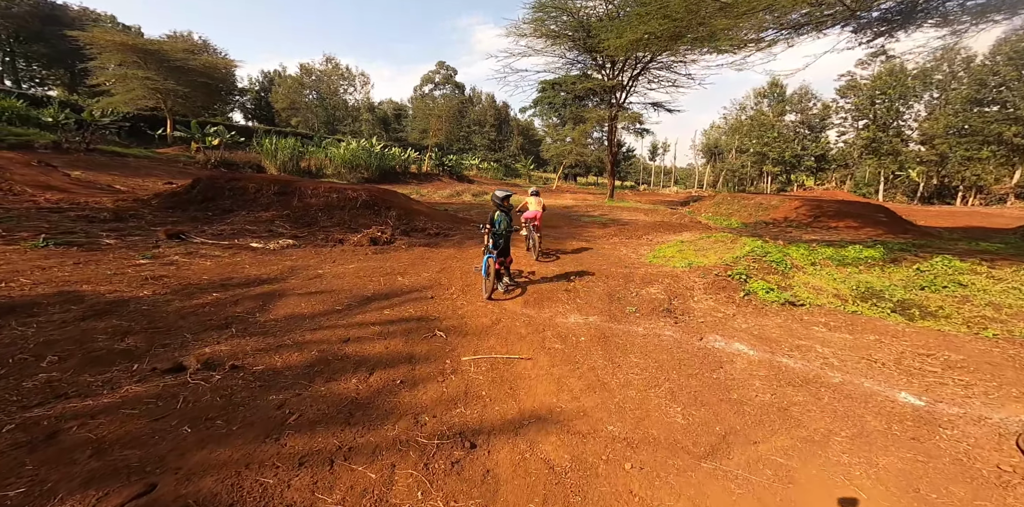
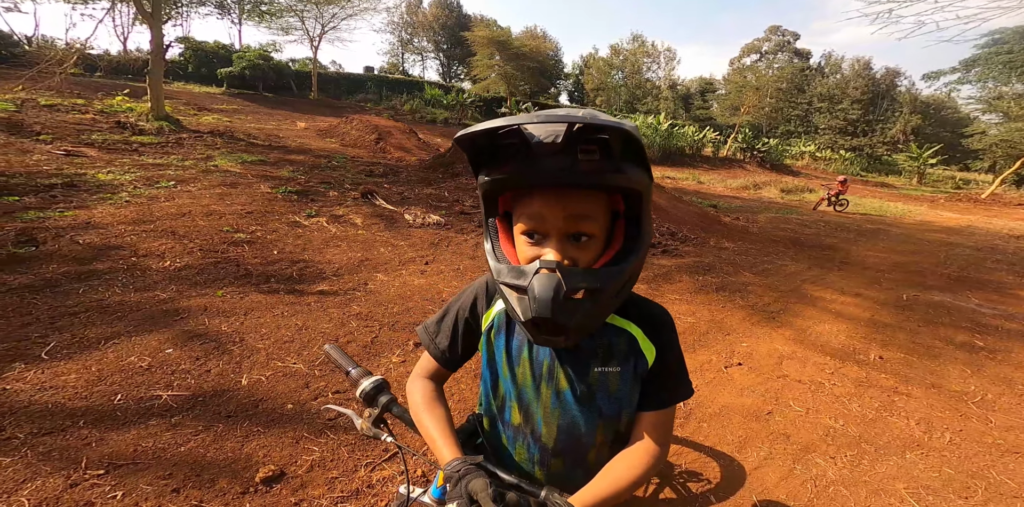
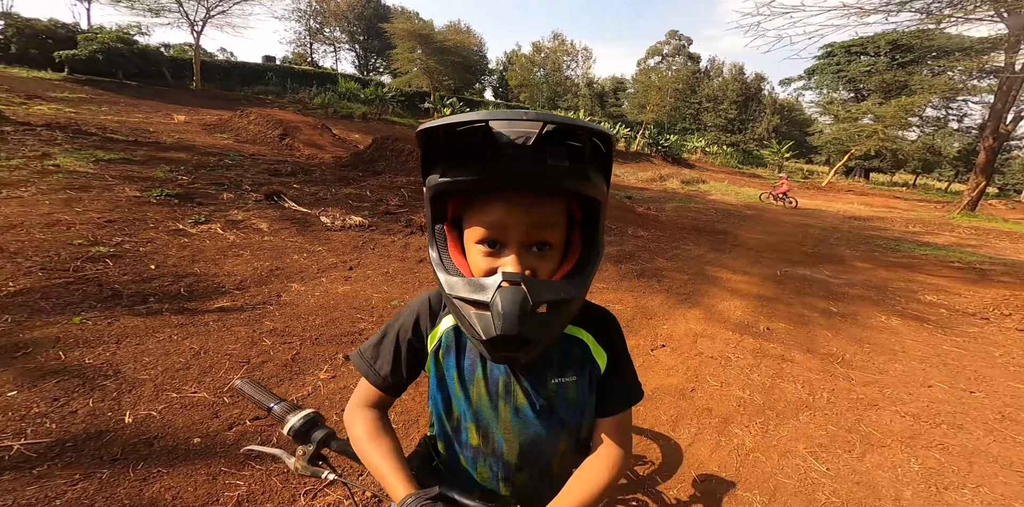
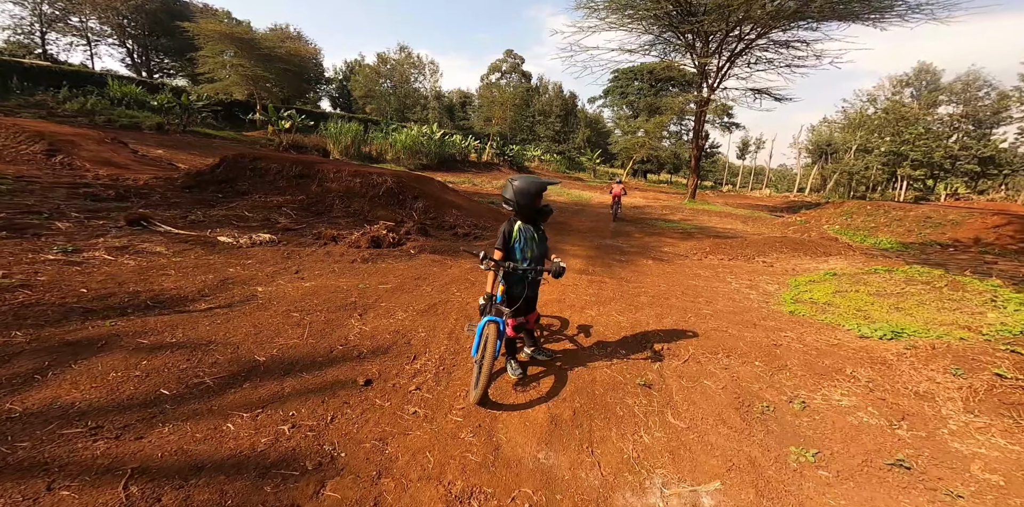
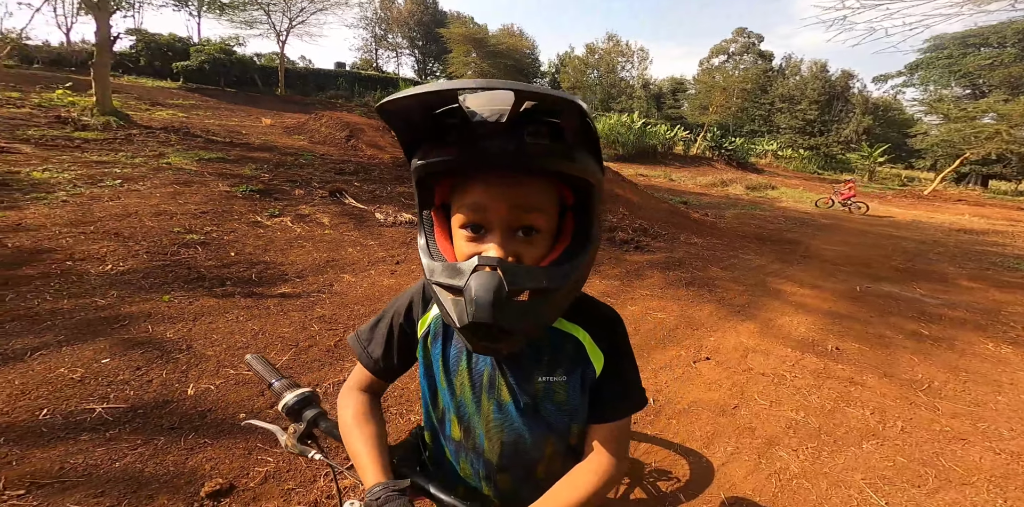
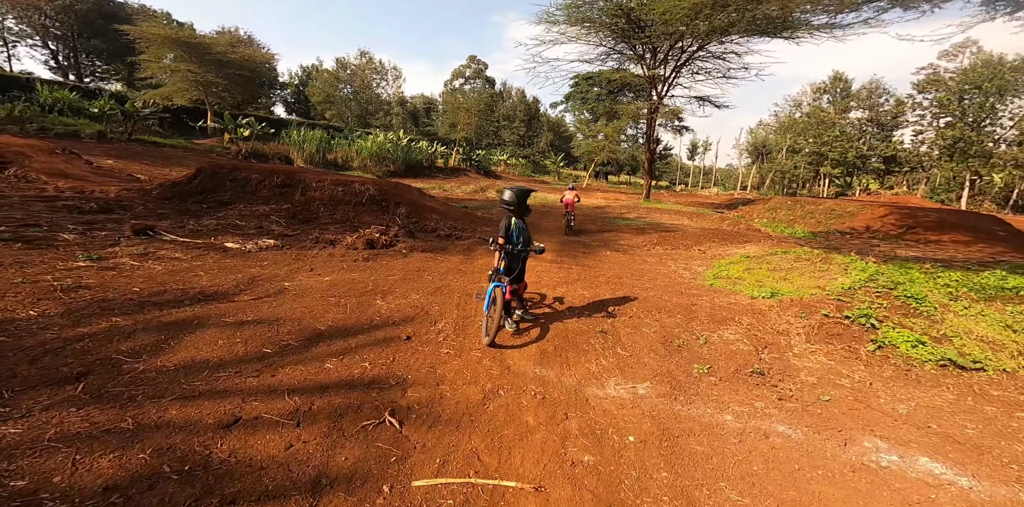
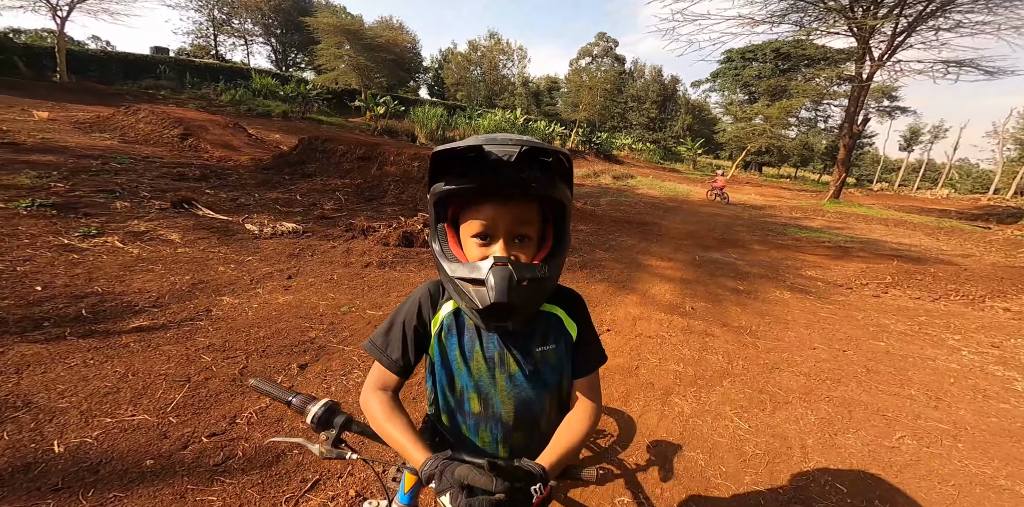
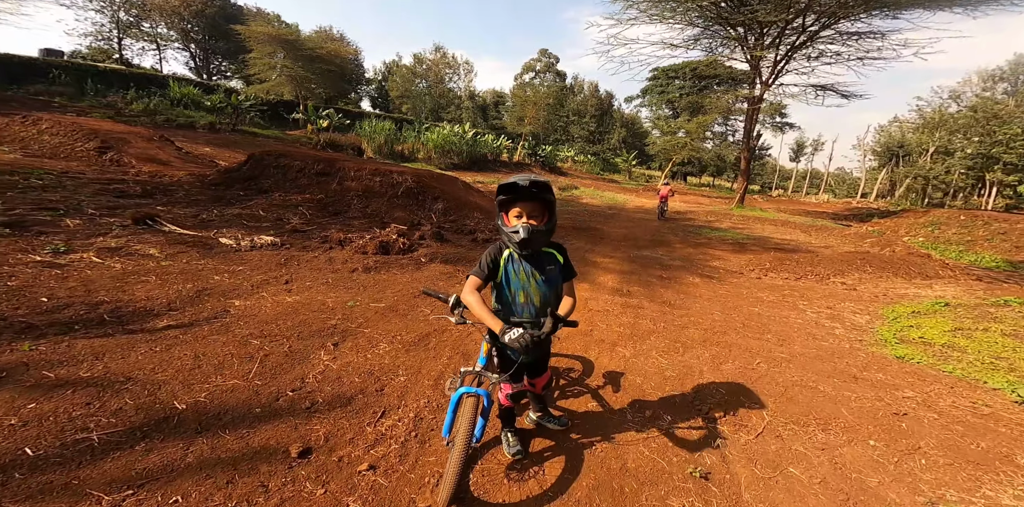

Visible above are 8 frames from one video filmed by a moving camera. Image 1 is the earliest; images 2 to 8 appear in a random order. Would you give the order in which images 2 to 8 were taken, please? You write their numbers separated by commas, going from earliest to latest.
6, 4, 8, 7, 3, 5, 2
